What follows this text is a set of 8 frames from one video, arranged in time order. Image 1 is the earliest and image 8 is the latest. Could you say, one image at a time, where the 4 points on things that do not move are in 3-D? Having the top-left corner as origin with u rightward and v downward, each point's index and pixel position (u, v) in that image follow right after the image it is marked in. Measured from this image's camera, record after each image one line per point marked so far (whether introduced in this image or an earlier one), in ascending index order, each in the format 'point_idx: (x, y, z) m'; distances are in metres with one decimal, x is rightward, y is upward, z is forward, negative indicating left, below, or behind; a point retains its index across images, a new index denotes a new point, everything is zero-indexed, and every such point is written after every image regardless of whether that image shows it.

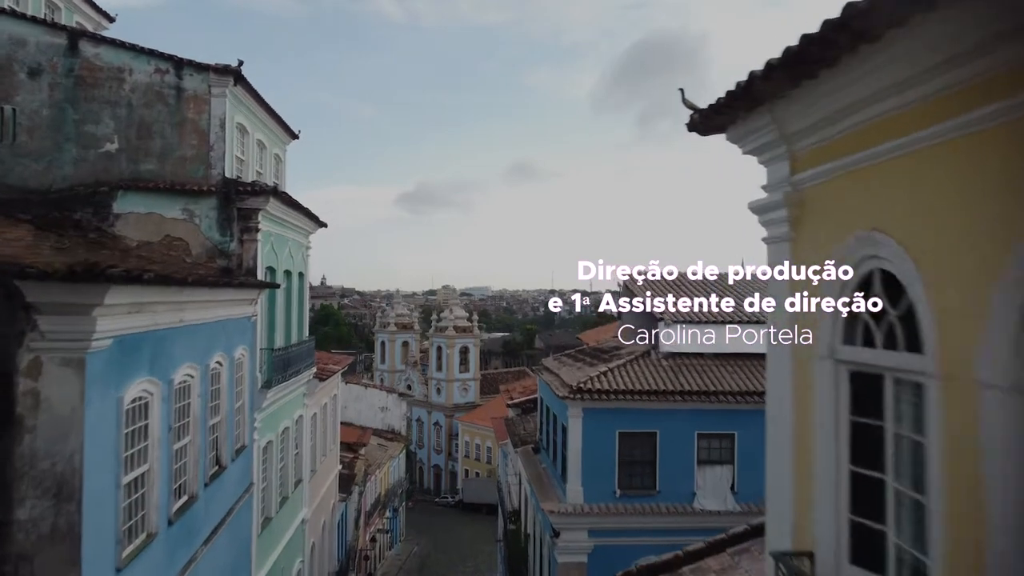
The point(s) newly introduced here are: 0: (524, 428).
0: (+0.2, -2.7, +15.3) m
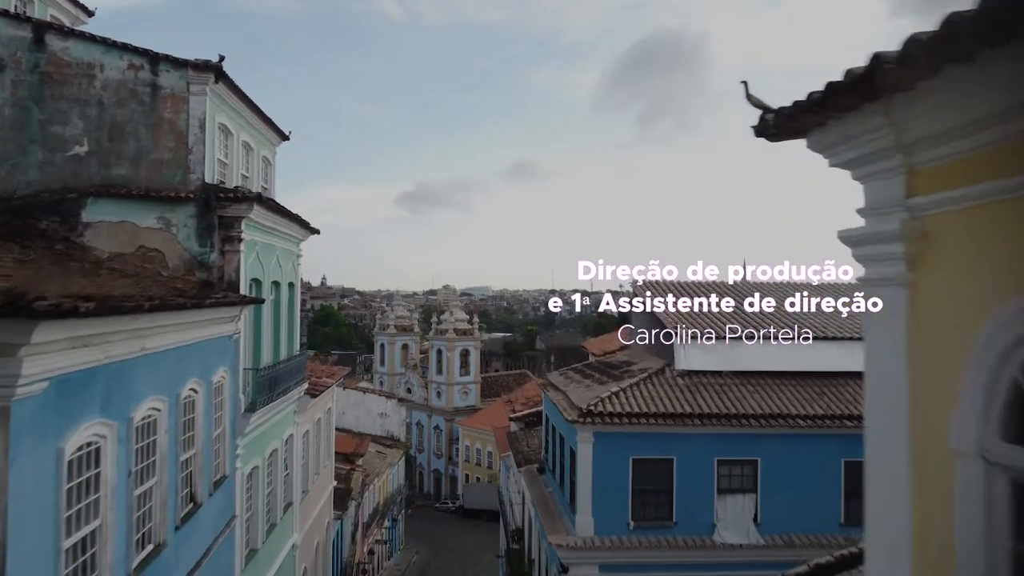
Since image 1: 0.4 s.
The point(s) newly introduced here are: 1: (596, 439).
0: (+0.3, -2.8, +14.5) m
1: (+0.9, -1.7, +9.0) m
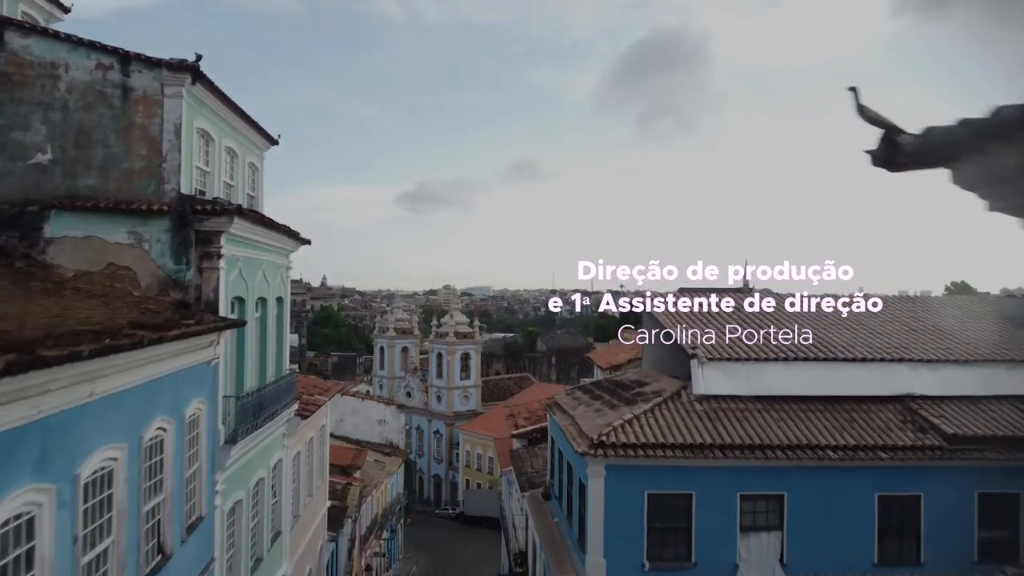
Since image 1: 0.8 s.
0: (+0.3, -3.0, +13.8) m
1: (+1.0, -1.9, +8.3) m
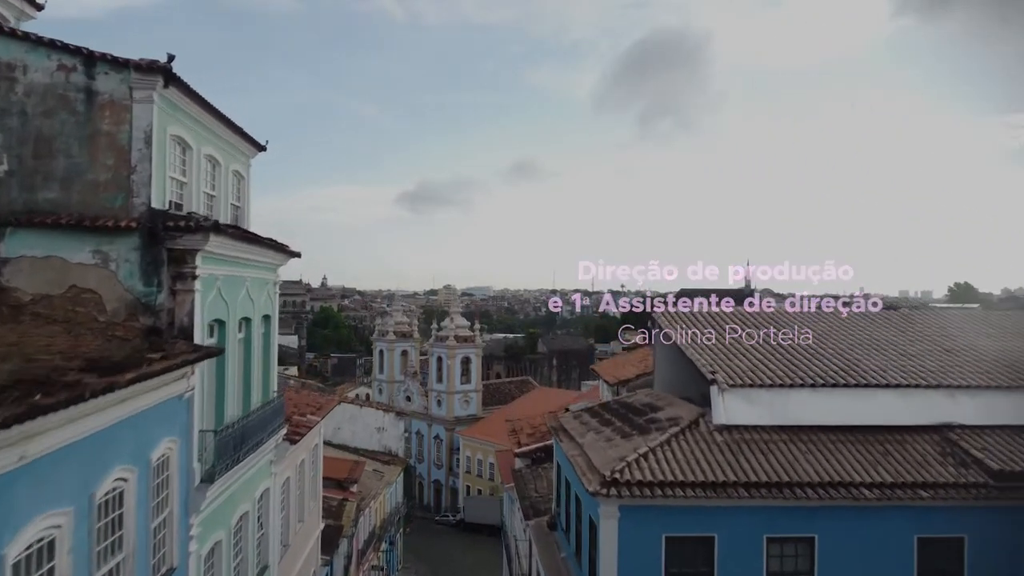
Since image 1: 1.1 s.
0: (+0.4, -3.2, +13.1) m
1: (+1.0, -2.1, +7.5) m
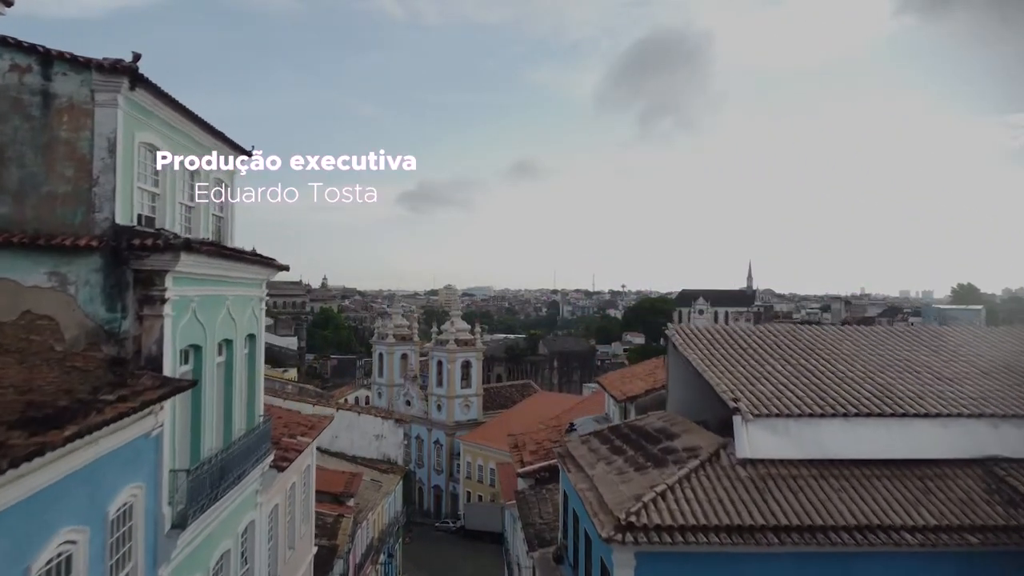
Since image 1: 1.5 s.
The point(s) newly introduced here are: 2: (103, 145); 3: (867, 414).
0: (+0.4, -3.4, +12.3) m
1: (+1.1, -2.3, +6.8) m
2: (-3.2, +1.1, +6.4) m
3: (+3.5, -1.2, +7.9) m
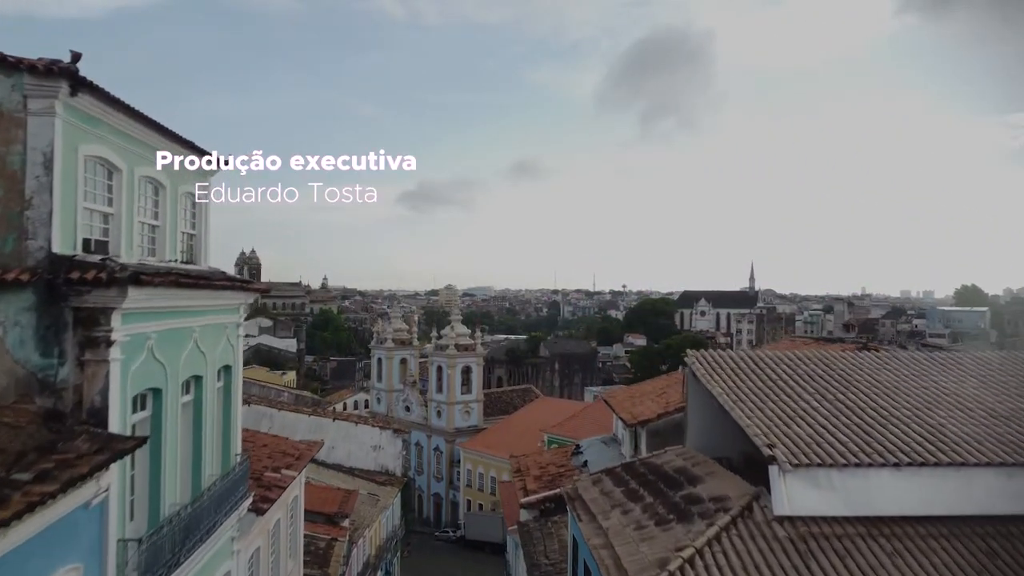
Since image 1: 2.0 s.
0: (+0.5, -3.7, +11.4) m
1: (+1.1, -2.6, +5.8) m
2: (-3.2, +0.9, +5.4) m
3: (+3.5, -1.5, +6.9) m
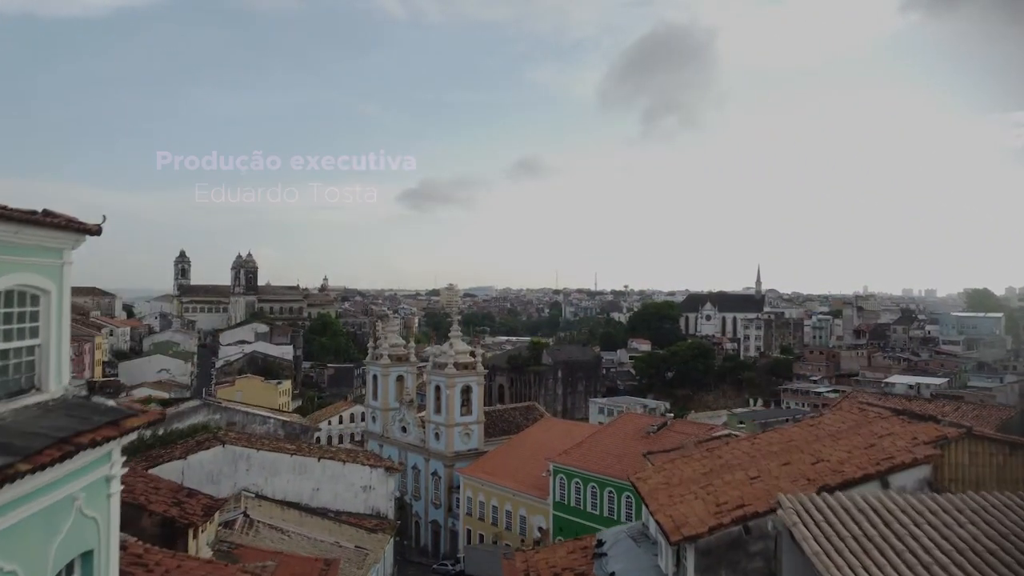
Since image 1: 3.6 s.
0: (+0.6, -4.7, +8.4) m
1: (+1.2, -3.5, +2.8) m
2: (-3.1, -0.1, +2.4) m
3: (+3.6, -2.5, +3.9) m
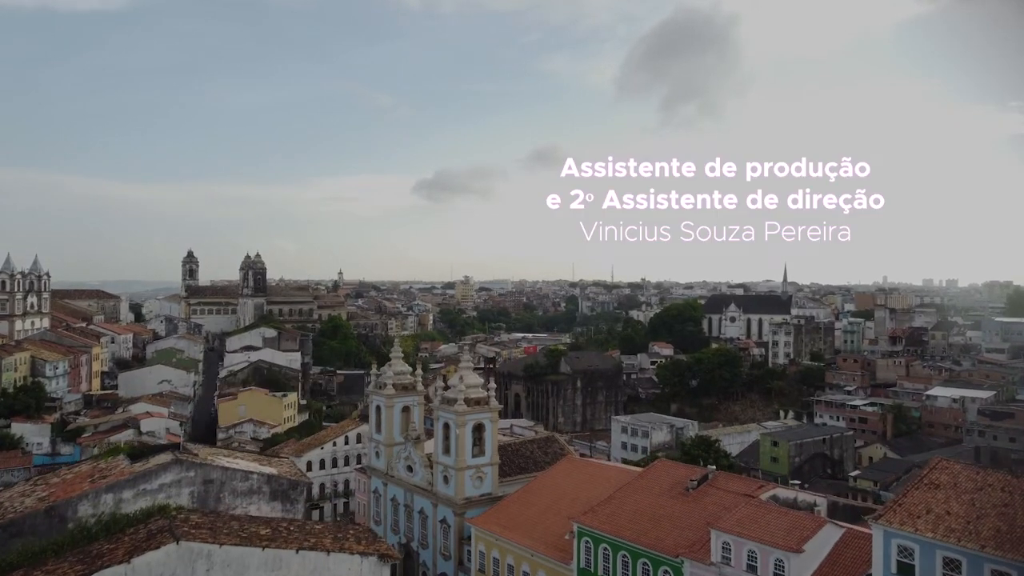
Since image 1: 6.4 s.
0: (+0.7, -6.6, +3.1) m
1: (+1.3, -5.5, -2.4) m
2: (-3.1, -2.1, -2.8) m
3: (+3.7, -4.4, -1.4) m
